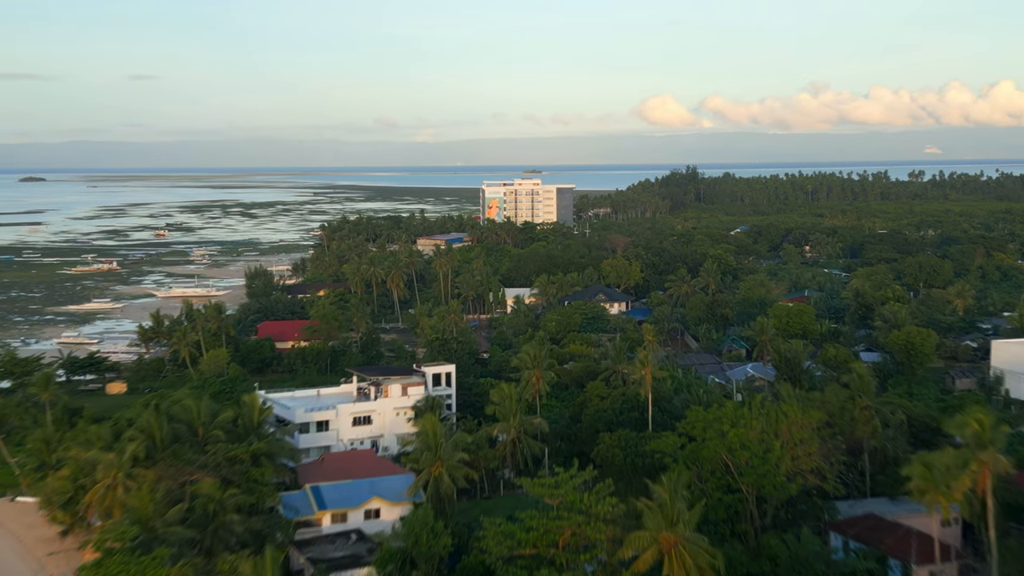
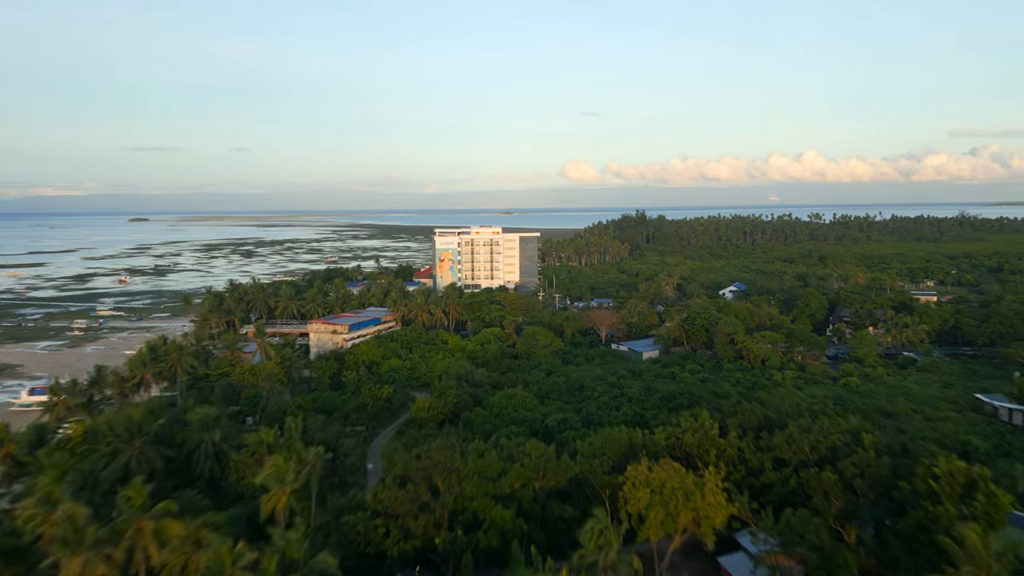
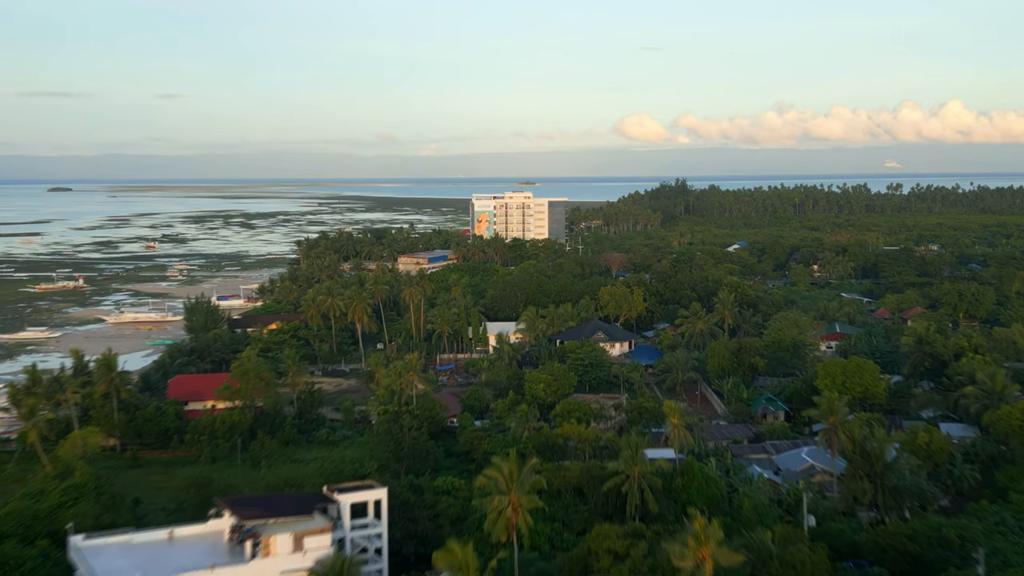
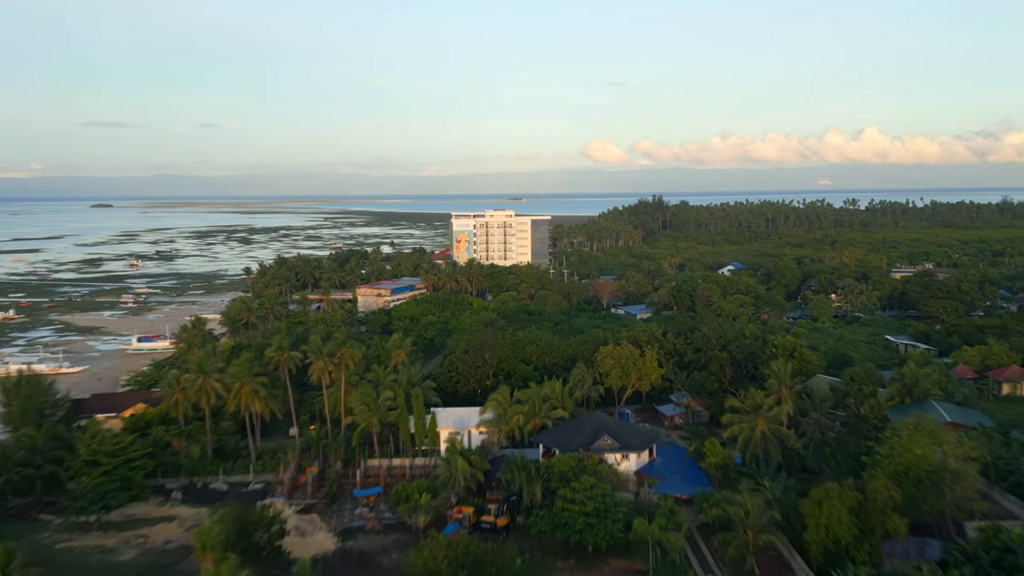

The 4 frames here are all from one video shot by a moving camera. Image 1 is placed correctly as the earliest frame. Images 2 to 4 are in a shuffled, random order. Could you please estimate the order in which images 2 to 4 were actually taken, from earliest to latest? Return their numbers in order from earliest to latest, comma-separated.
3, 4, 2
